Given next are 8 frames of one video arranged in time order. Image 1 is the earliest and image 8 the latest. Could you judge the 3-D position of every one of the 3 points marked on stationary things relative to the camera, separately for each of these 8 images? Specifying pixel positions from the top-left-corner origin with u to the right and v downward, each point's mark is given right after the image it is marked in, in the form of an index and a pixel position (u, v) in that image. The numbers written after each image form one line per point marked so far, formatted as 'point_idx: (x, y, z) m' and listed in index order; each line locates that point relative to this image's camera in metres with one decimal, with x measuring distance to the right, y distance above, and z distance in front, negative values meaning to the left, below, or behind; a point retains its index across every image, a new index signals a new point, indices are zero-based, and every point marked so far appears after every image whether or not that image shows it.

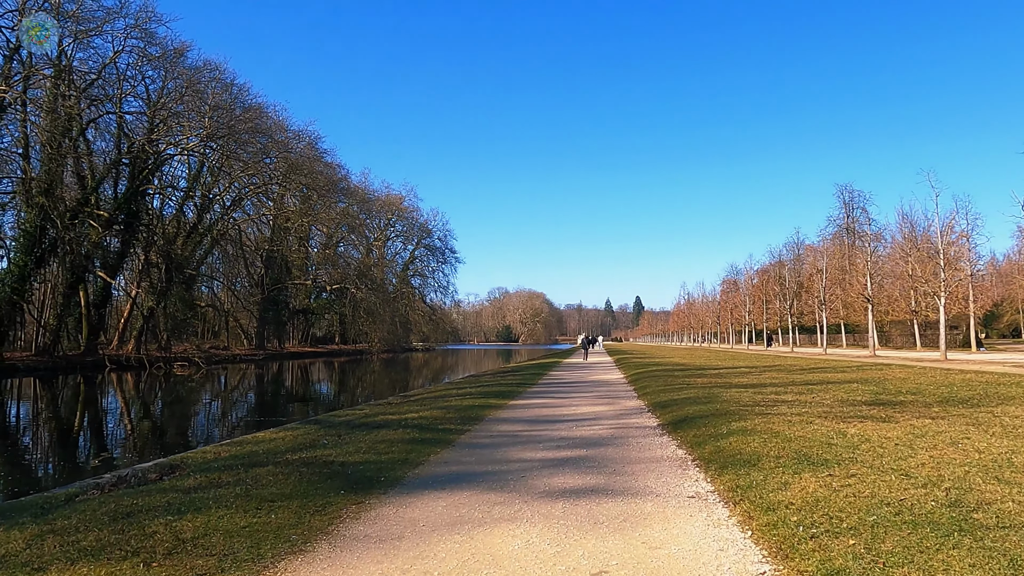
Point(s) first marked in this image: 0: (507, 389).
0: (-0.1, -2.7, +15.6) m
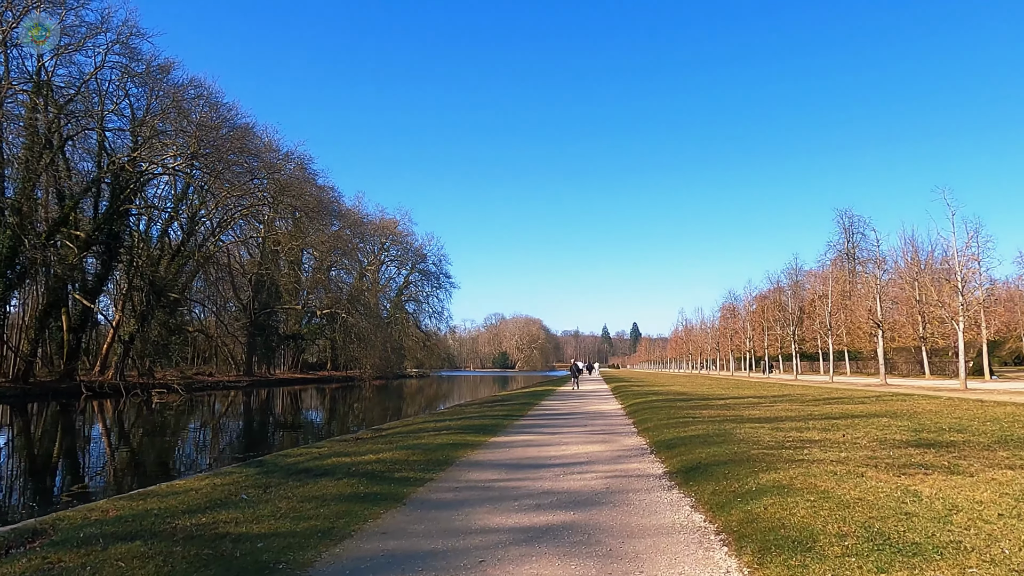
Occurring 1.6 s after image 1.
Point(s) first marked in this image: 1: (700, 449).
0: (-0.4, -3.2, +14.0) m
1: (+2.6, -2.2, +8.1) m
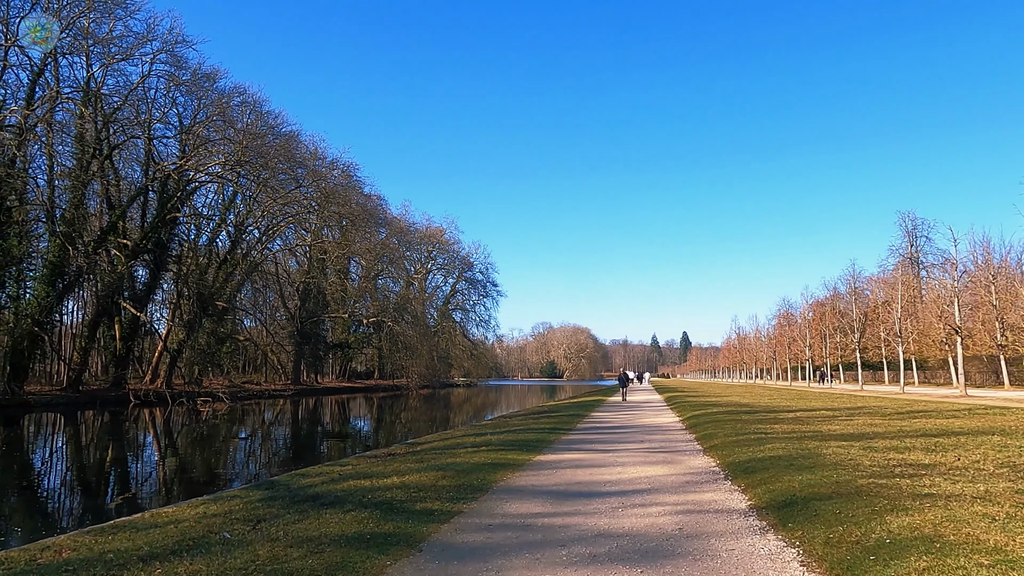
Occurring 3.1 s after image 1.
0: (+0.6, -3.2, +12.8) m
1: (+3.1, -2.1, +6.7) m
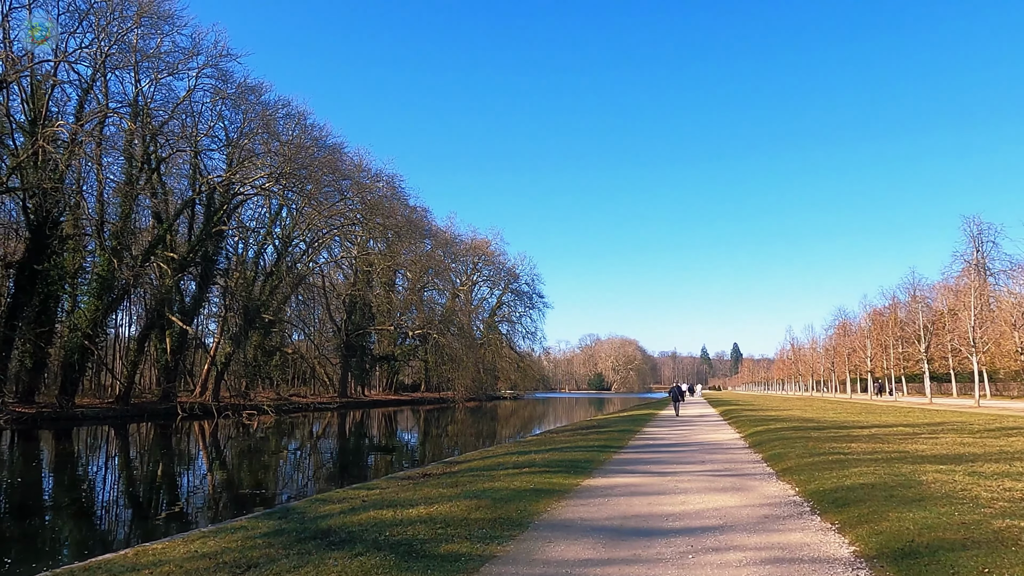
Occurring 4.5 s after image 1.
0: (+1.5, -3.3, +11.8) m
1: (+3.5, -2.1, +5.5) m
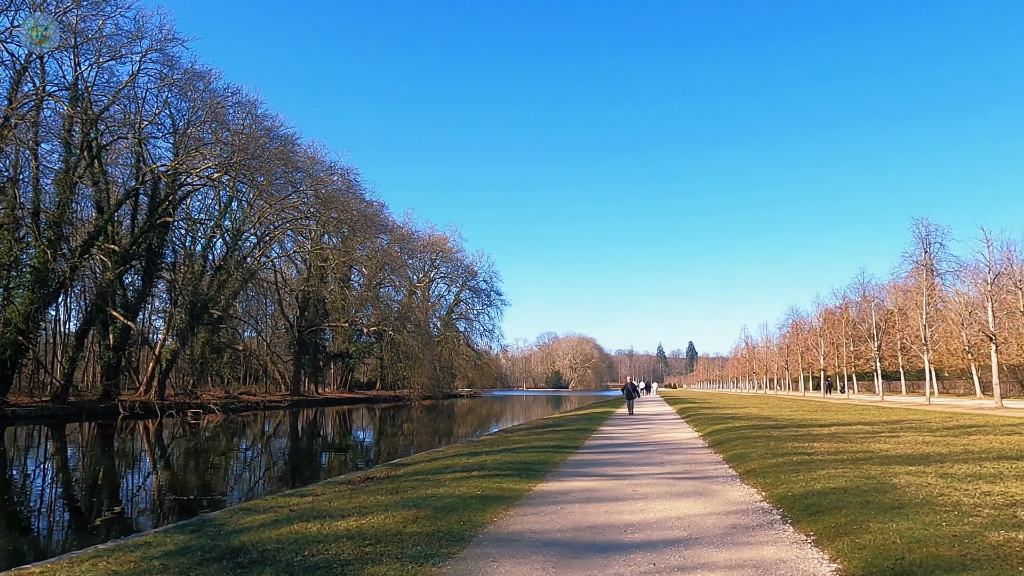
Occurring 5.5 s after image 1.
0: (+0.6, -3.2, +11.1) m
1: (+3.0, -1.9, +5.0) m
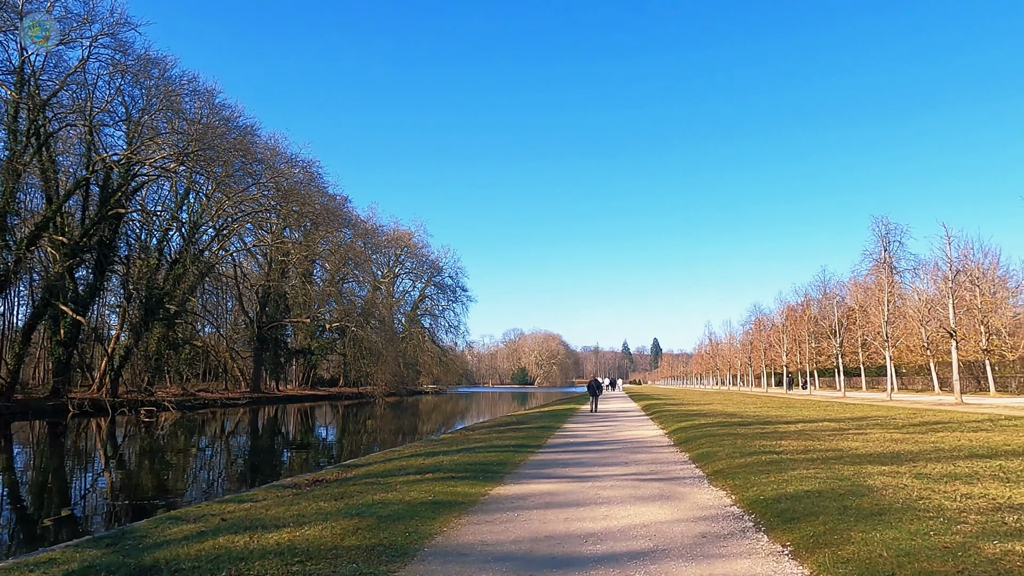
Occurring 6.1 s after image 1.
0: (-0.2, -3.0, +10.6) m
1: (+2.6, -1.8, +4.6) m
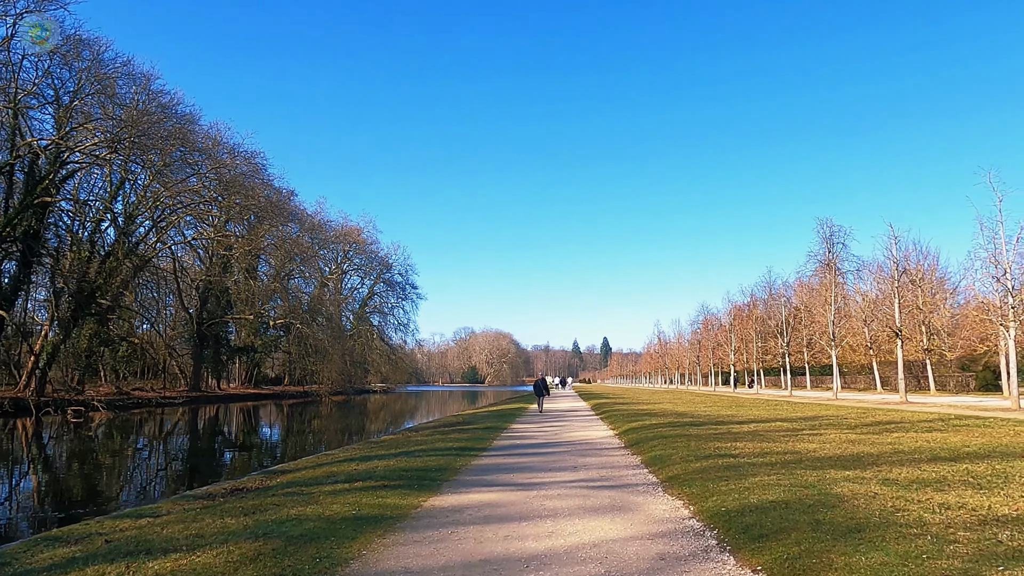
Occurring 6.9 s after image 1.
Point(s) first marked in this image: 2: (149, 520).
0: (-1.1, -2.8, +9.7) m
1: (+2.1, -1.7, +3.9) m
2: (-4.5, -2.9, +7.5) m
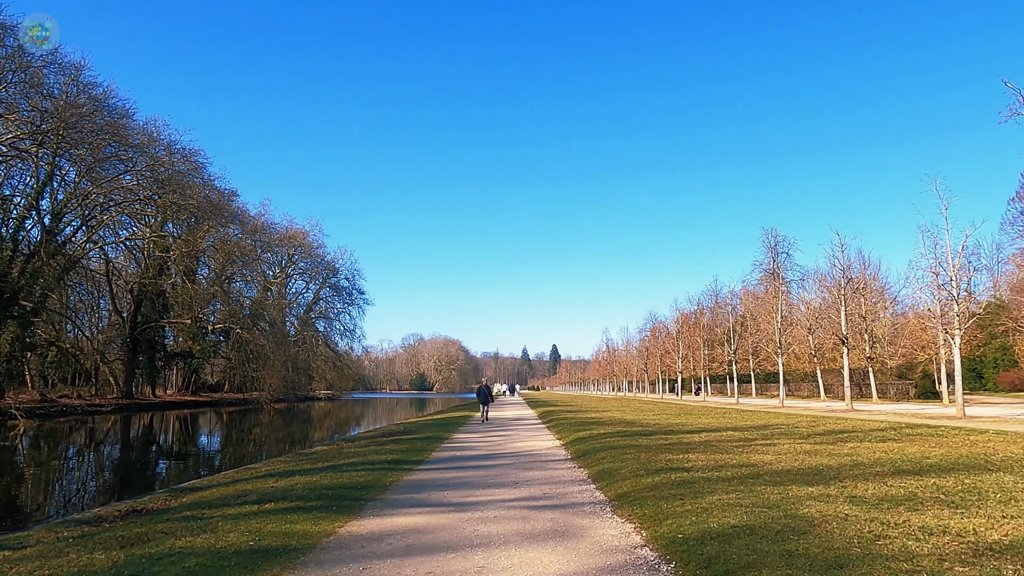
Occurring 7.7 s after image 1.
0: (-2.0, -2.8, +8.7) m
1: (+1.7, -1.7, +3.2) m
2: (-5.2, -2.7, +6.2) m
